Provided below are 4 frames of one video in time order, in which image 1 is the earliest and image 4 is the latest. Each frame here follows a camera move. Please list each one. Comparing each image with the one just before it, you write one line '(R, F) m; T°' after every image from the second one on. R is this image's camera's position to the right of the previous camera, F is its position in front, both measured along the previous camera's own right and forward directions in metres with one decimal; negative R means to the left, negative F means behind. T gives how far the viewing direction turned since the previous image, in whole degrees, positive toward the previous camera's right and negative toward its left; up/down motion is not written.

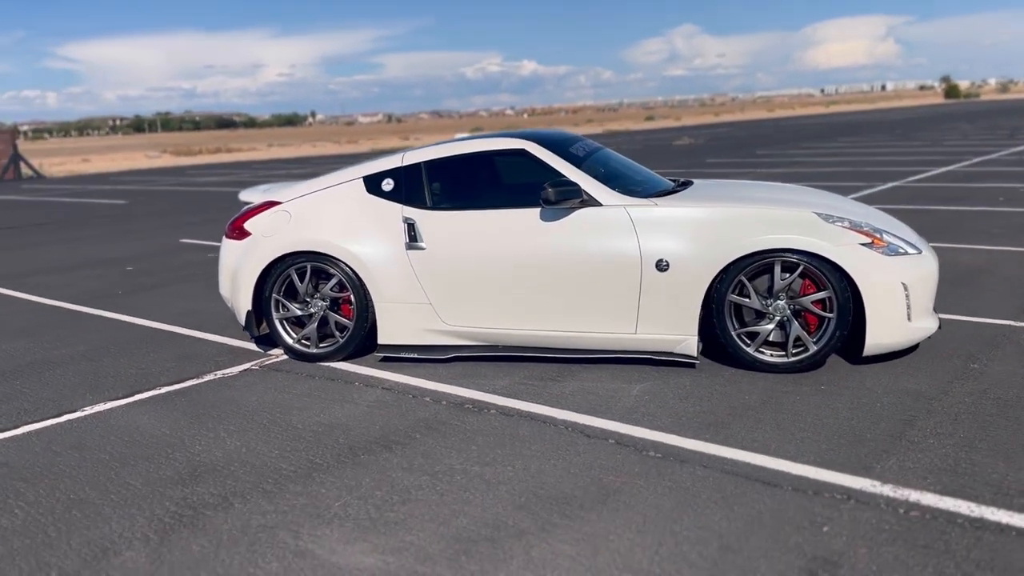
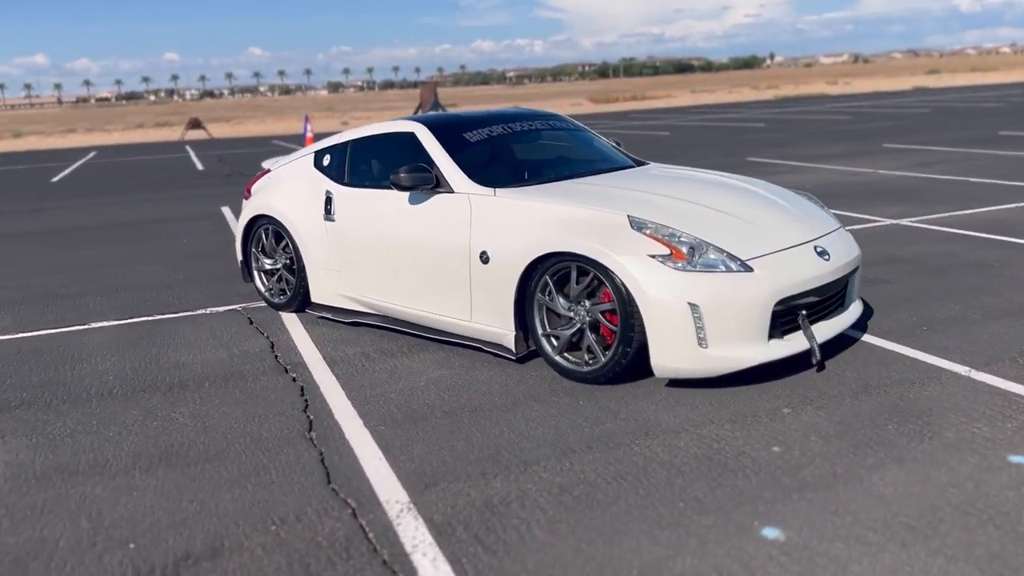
(+3.6, +0.7) m; -28°
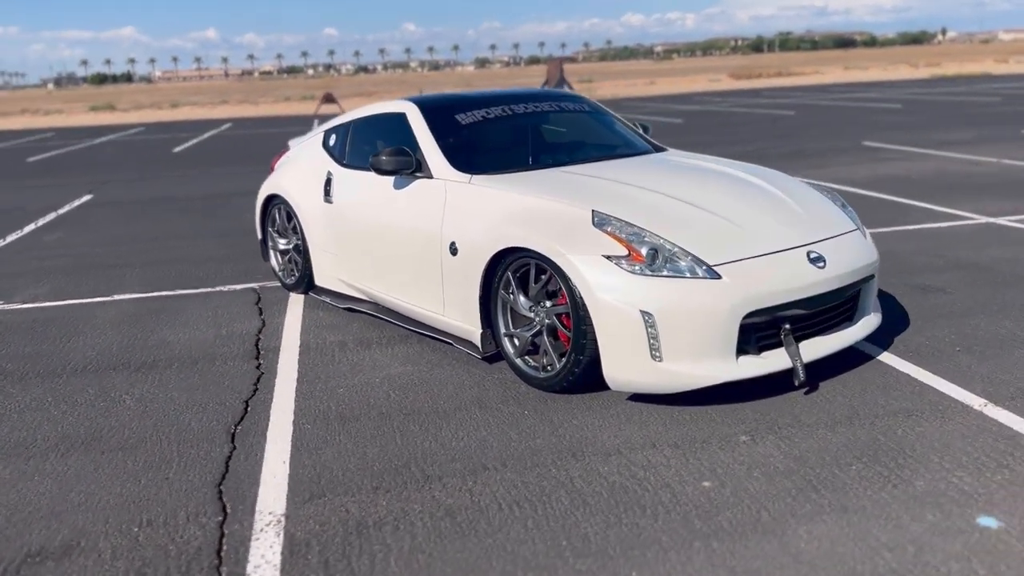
(+1.0, +0.4) m; -9°
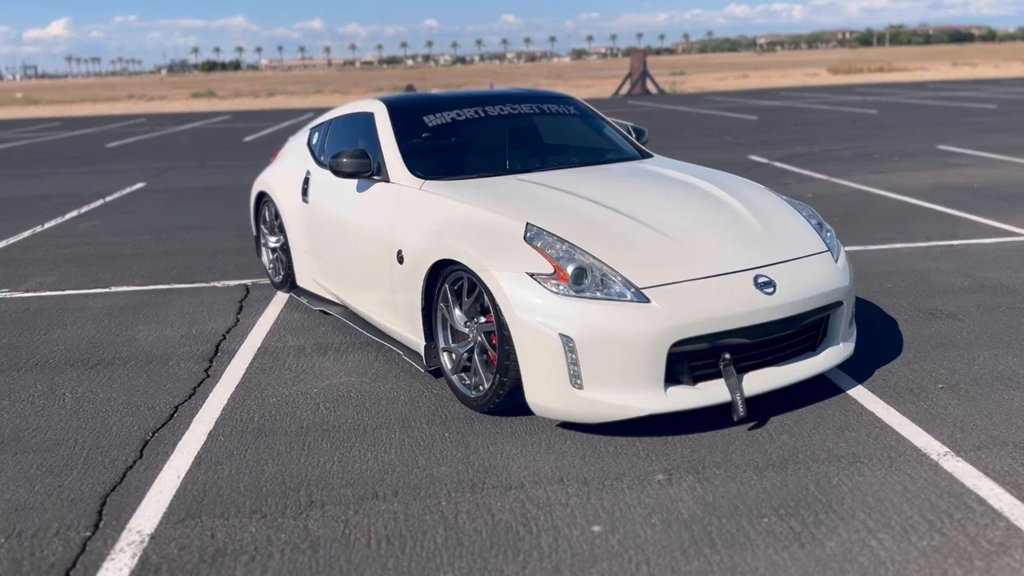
(+0.8, +0.3) m; -6°
